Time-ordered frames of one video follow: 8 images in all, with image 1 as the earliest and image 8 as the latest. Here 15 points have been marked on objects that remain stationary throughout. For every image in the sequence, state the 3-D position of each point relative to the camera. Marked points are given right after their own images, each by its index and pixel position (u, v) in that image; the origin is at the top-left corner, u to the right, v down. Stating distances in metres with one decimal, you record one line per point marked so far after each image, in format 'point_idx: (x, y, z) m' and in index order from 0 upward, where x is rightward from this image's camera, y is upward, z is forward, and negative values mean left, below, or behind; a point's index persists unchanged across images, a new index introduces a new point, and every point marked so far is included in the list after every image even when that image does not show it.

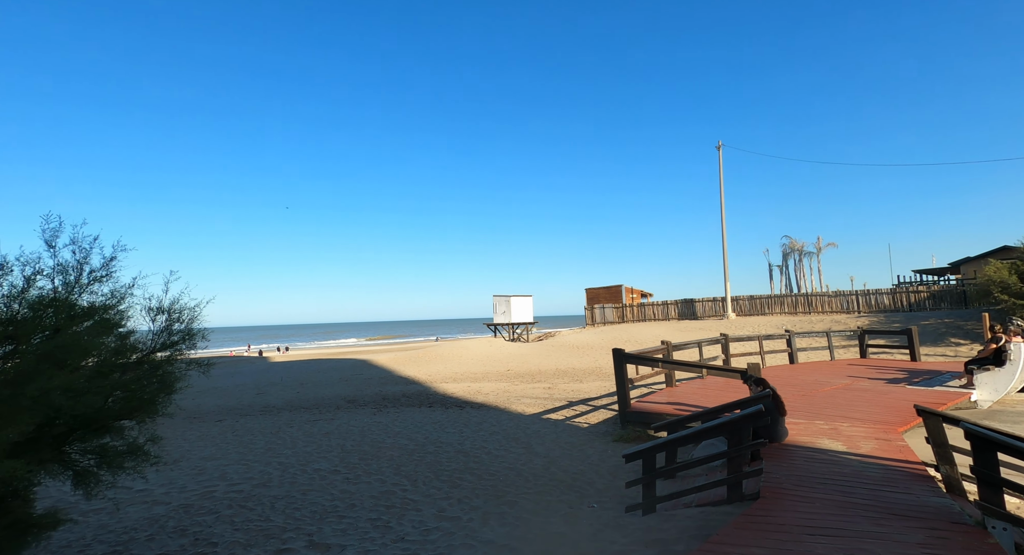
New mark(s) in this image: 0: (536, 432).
0: (+0.4, -2.5, +8.7) m
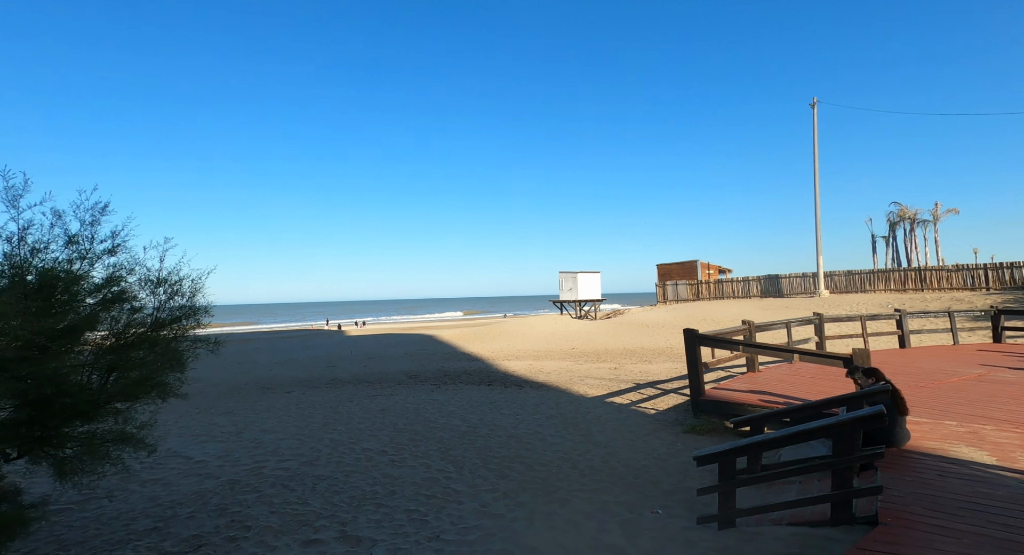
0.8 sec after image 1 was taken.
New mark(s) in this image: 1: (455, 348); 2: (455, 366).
0: (+1.2, -2.0, +7.9) m
1: (-1.7, -2.0, +16.0) m
2: (-1.4, -2.1, +13.1) m
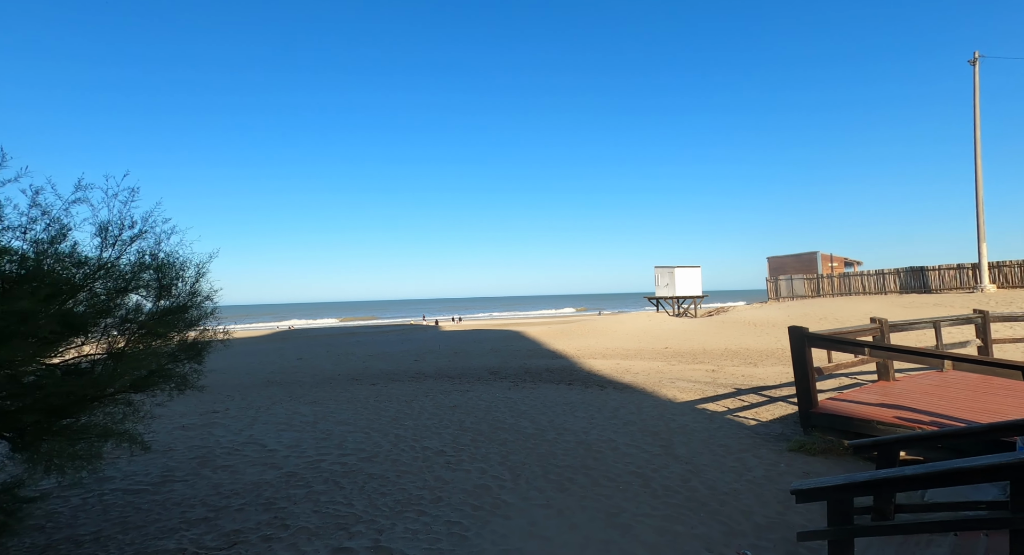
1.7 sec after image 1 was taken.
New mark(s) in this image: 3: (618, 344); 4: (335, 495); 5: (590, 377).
0: (+2.1, -1.9, +6.8) m
1: (+0.7, -1.9, +15.2) m
2: (+0.5, -1.9, +12.4) m
3: (+2.8, -1.8, +14.8) m
4: (-1.9, -2.3, +5.9) m
5: (+1.4, -1.9, +10.4) m
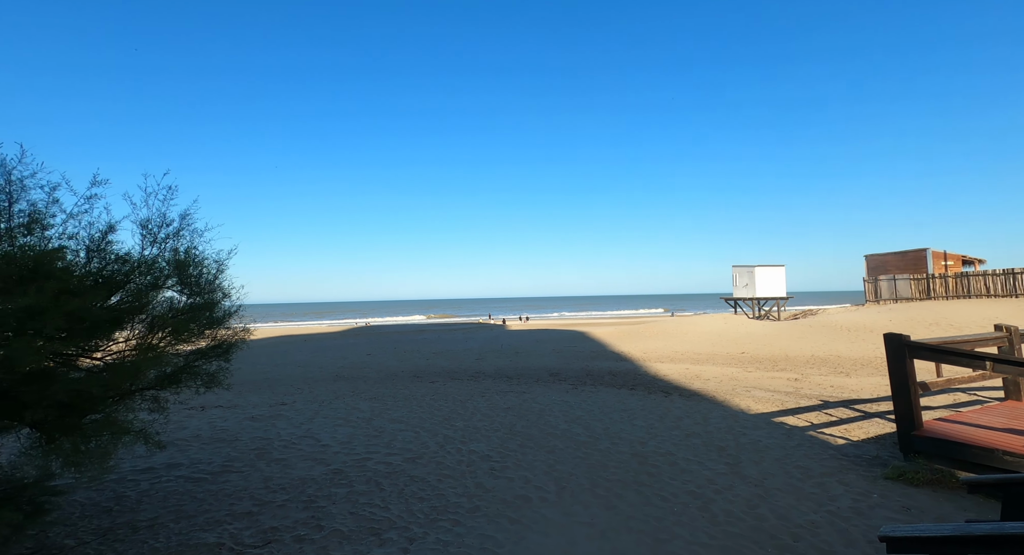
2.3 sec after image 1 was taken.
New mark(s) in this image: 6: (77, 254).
0: (+2.7, -1.8, +6.0) m
1: (+2.4, -1.8, +14.6) m
2: (+1.8, -1.9, +11.8) m
3: (+4.4, -1.7, +13.9) m
4: (-1.4, -2.2, +5.7) m
5: (+2.5, -1.8, +9.6) m
6: (-3.4, +0.1, +4.3) m
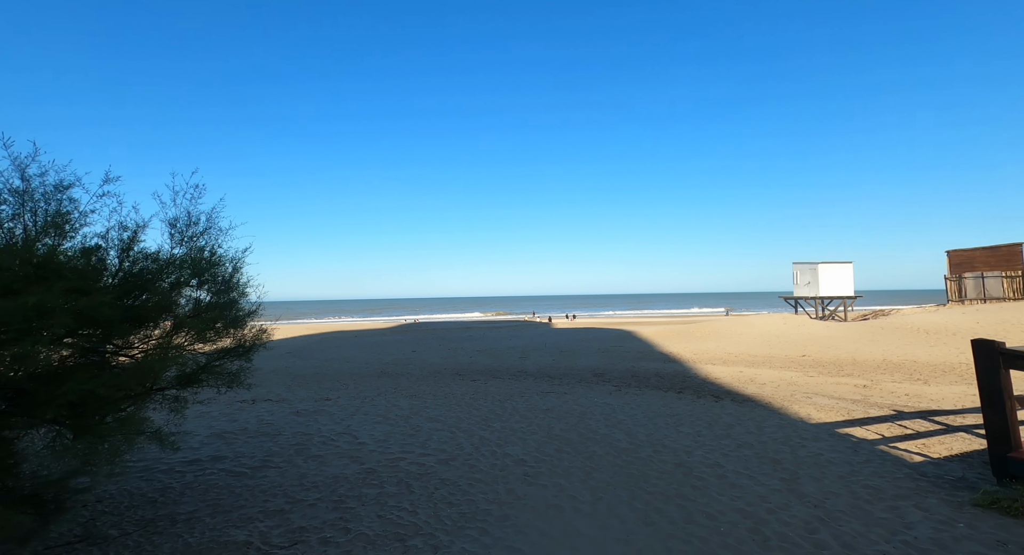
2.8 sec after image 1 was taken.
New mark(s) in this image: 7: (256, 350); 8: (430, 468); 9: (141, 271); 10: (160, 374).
0: (+3.0, -1.8, +5.4) m
1: (+3.6, -1.8, +14.0) m
2: (+2.7, -1.8, +11.2) m
3: (+5.5, -1.7, +13.1) m
4: (-1.1, -2.2, +5.5) m
5: (+3.2, -1.8, +9.1) m
6: (-3.2, +0.1, +4.3) m
7: (-2.7, -0.8, +5.5) m
8: (-0.9, -2.1, +6.2) m
9: (-3.0, 0.0, +4.4) m
10: (-2.8, -0.8, +4.2) m
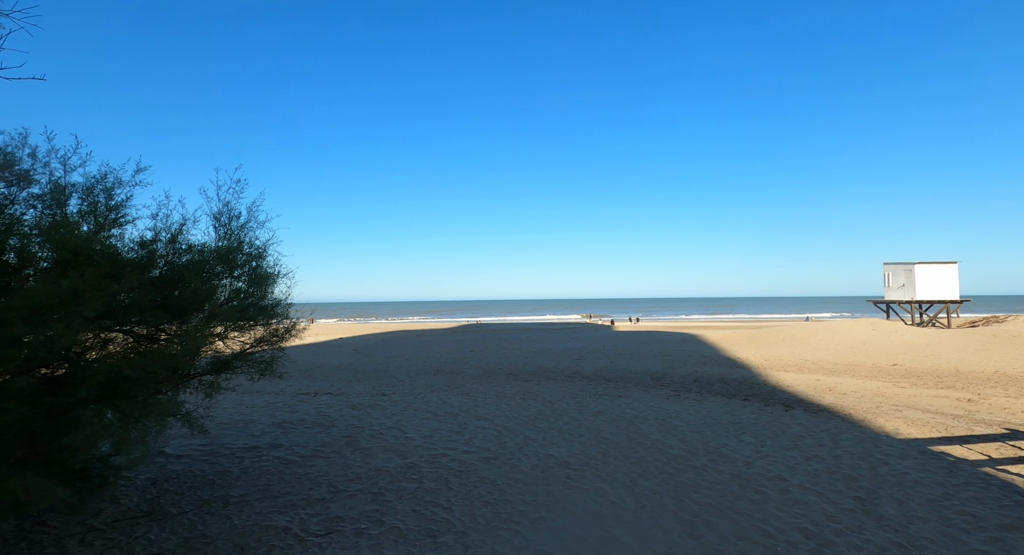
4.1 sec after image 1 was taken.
0: (+3.4, -1.7, +4.8) m
1: (+5.1, -1.8, +13.2) m
2: (+3.8, -1.8, +10.5) m
3: (+6.9, -1.7, +12.0) m
4: (-0.7, -2.1, +5.3) m
5: (+4.0, -1.8, +8.3) m
6: (-2.9, +0.3, +4.5) m
7: (-2.3, -0.6, +5.6) m
8: (-0.5, -2.1, +6.0) m
9: (-2.7, +0.1, +4.5) m
10: (-2.5, -0.7, +4.3) m
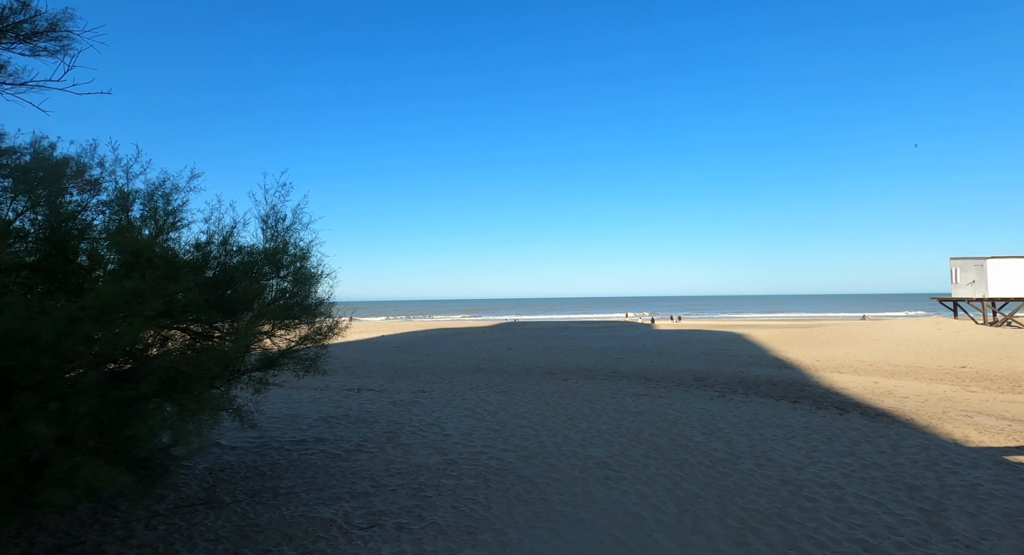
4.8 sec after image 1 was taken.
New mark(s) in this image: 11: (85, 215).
0: (+3.7, -1.7, +4.5) m
1: (+6.1, -1.7, +12.7) m
2: (+4.7, -1.8, +10.2) m
3: (+7.8, -1.7, +11.4) m
4: (-0.3, -2.1, +5.4) m
5: (+4.6, -1.7, +8.0) m
6: (-2.6, +0.3, +4.7) m
7: (-1.9, -0.6, +5.7) m
8: (0.0, -2.0, +6.1) m
9: (-2.4, +0.1, +4.7) m
10: (-2.2, -0.7, +4.5) m
11: (-3.4, +0.5, +4.4) m
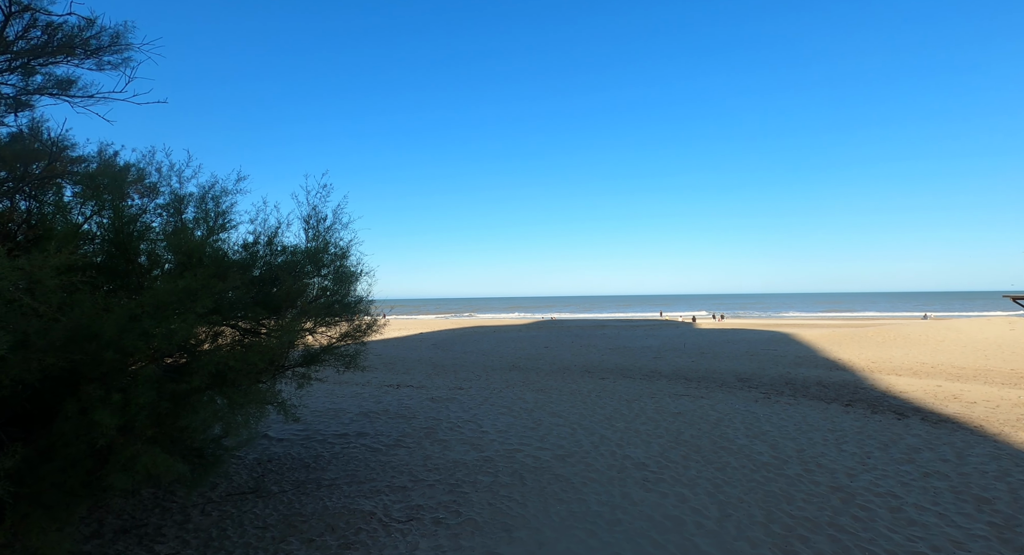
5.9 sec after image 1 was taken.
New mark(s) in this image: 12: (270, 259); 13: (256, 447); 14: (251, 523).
0: (+4.0, -1.7, +4.1) m
1: (+7.1, -1.6, +12.1) m
2: (+5.4, -1.7, +9.7) m
3: (+8.6, -1.6, +10.7) m
4: (+0.1, -2.1, +5.4) m
5: (+5.2, -1.7, +7.5) m
6: (-2.3, +0.3, +4.9) m
7: (-1.5, -0.6, +5.9) m
8: (+0.4, -2.0, +6.0) m
9: (-2.0, +0.1, +4.9) m
10: (-1.9, -0.6, +4.7) m
11: (-3.1, +0.5, +4.6) m
12: (-2.1, +0.2, +4.9) m
13: (-3.2, -2.1, +7.0) m
14: (-2.4, -2.2, +5.0) m
